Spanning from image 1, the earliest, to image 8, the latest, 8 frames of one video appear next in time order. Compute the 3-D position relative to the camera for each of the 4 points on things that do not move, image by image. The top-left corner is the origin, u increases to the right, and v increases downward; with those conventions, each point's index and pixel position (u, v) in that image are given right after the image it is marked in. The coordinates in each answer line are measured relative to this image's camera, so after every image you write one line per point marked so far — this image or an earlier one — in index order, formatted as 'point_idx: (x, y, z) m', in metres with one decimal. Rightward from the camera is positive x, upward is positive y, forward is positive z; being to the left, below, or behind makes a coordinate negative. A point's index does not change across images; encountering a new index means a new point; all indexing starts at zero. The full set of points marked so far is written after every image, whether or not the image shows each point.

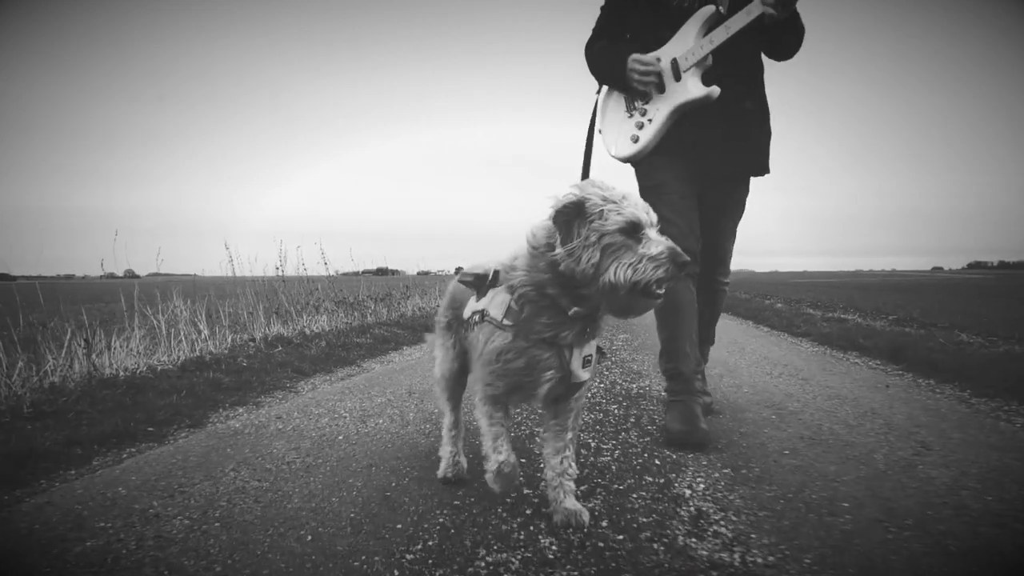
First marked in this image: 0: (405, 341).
0: (-1.7, -0.9, +7.2) m
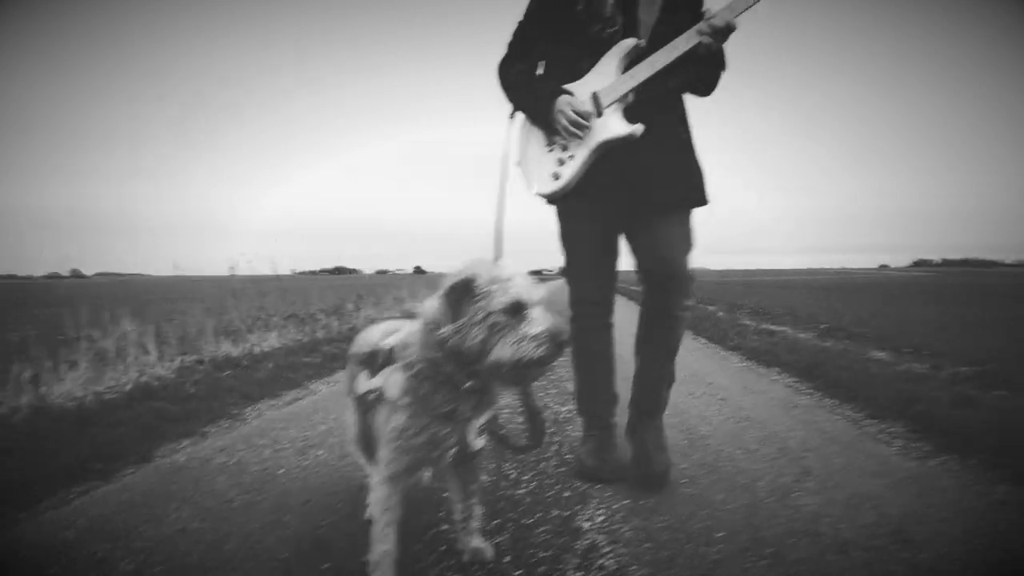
0: (-2.4, -1.1, +7.3) m
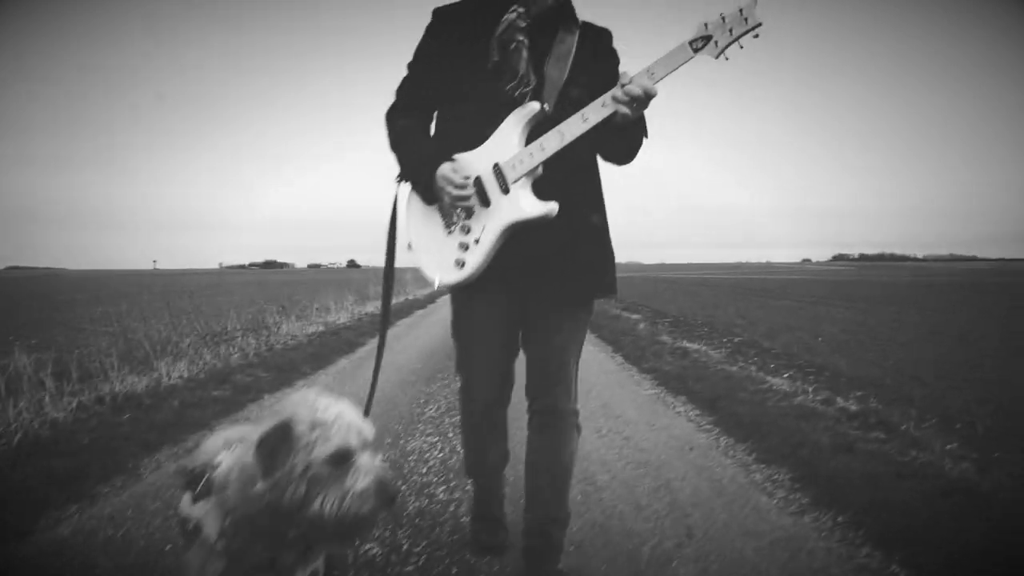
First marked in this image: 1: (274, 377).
0: (-3.6, -1.5, +6.8) m
1: (-3.7, -1.5, +7.3) m
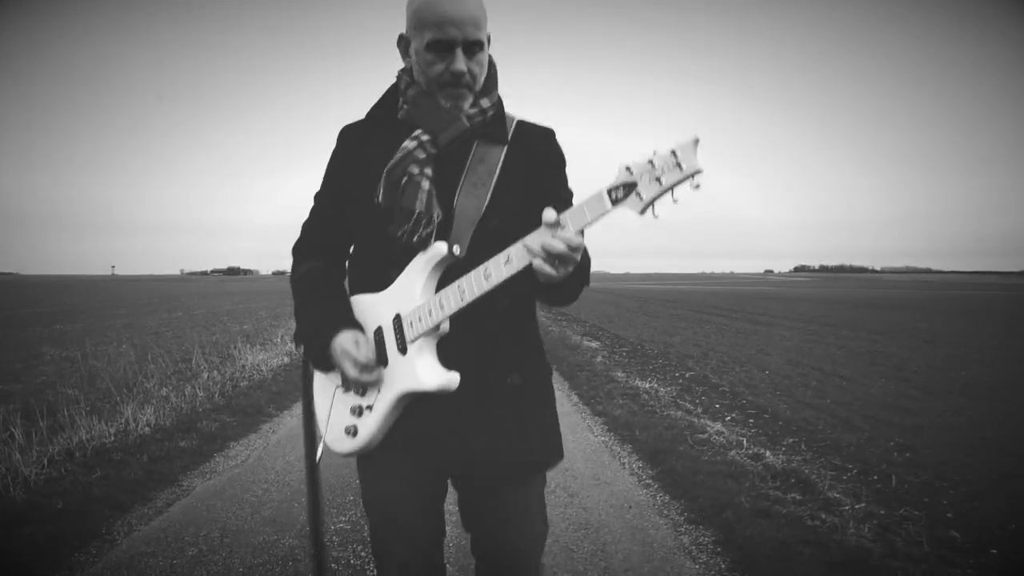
0: (-4.2, -2.2, +6.9) m
1: (-4.3, -2.2, +7.3) m
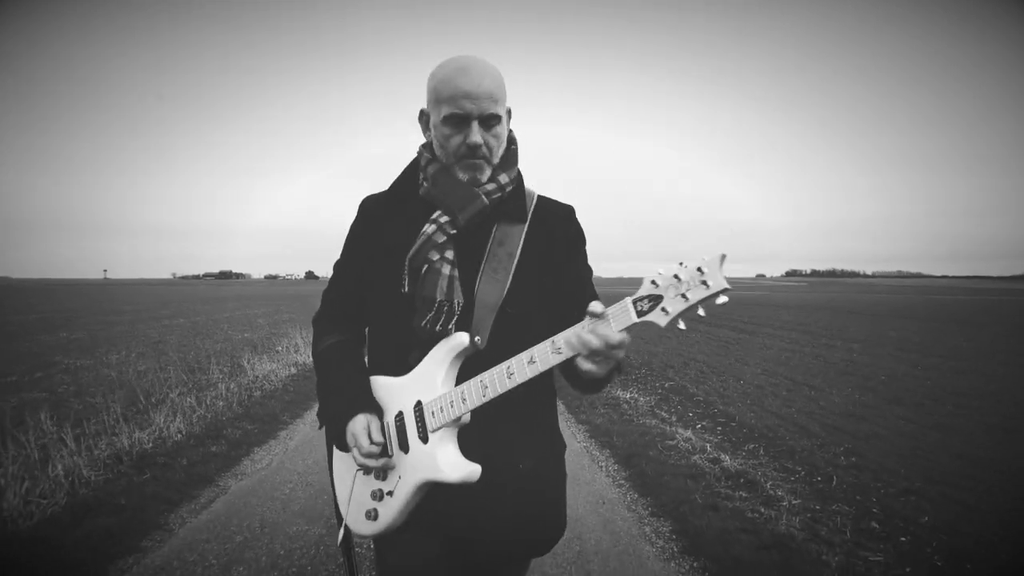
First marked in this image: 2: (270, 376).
0: (-4.3, -2.5, +7.6) m
1: (-4.4, -2.5, +8.0) m
2: (-6.3, -2.3, +12.0) m
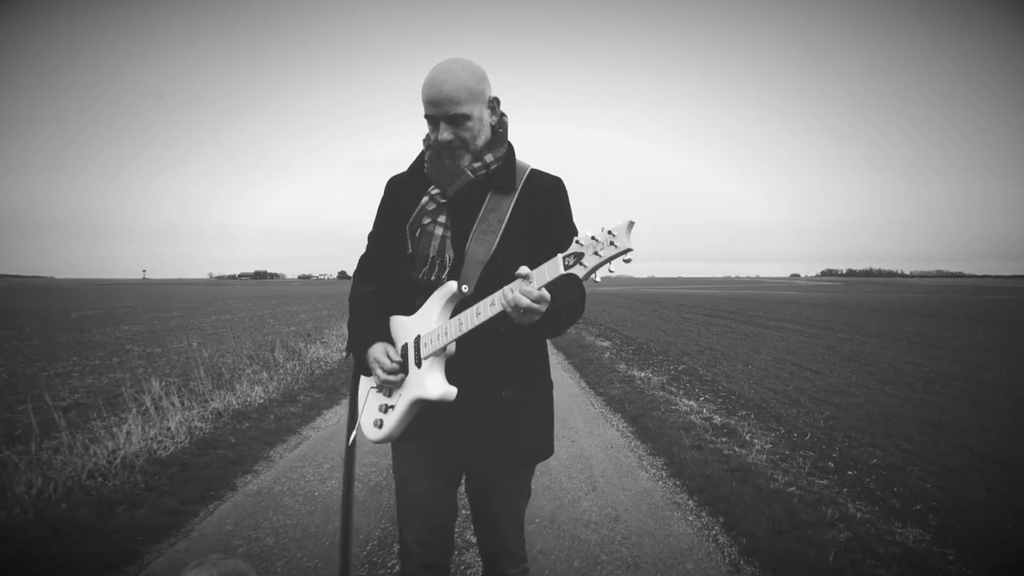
0: (-3.8, -2.3, +9.1) m
1: (-3.9, -2.3, +9.5) m
2: (-5.6, -2.1, +13.6) m
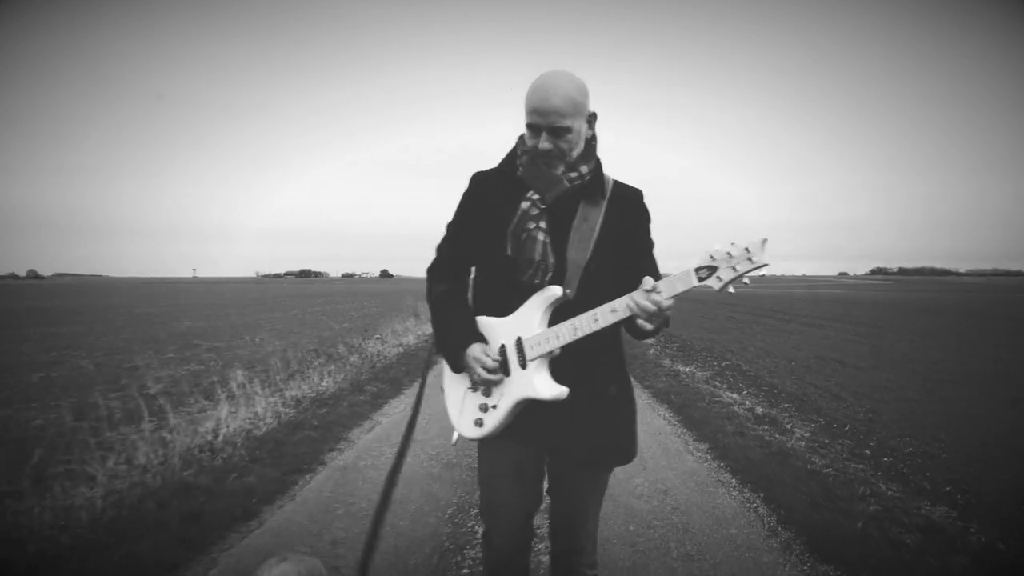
0: (-2.7, -2.3, +10.1) m
1: (-2.8, -2.3, +10.5) m
2: (-4.2, -2.1, +14.7) m
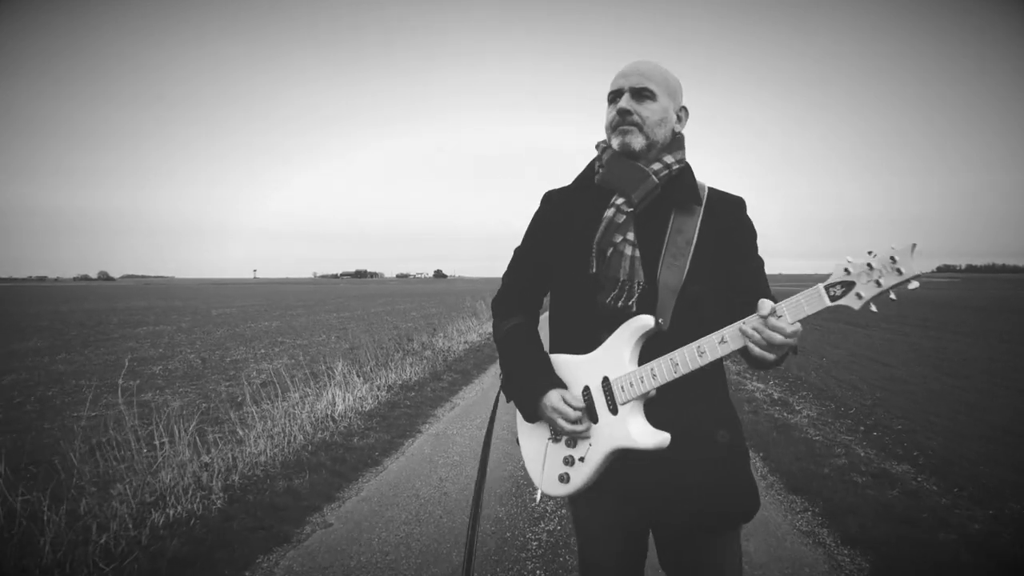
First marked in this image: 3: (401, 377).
0: (-1.3, -2.5, +12.2) m
1: (-1.3, -2.4, +12.6) m
2: (-2.2, -2.2, +17.0) m
3: (-2.9, -2.3, +12.4) m
